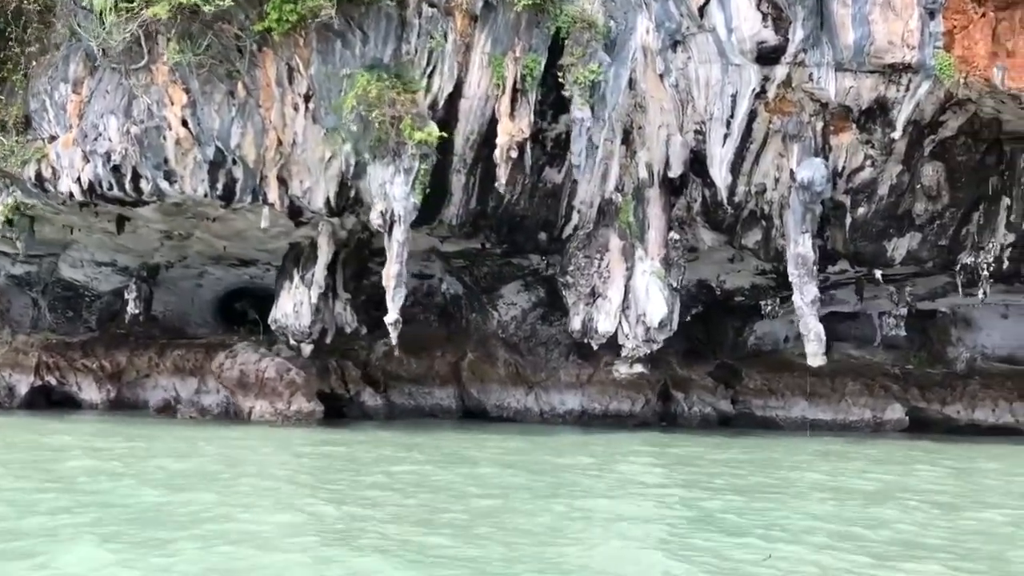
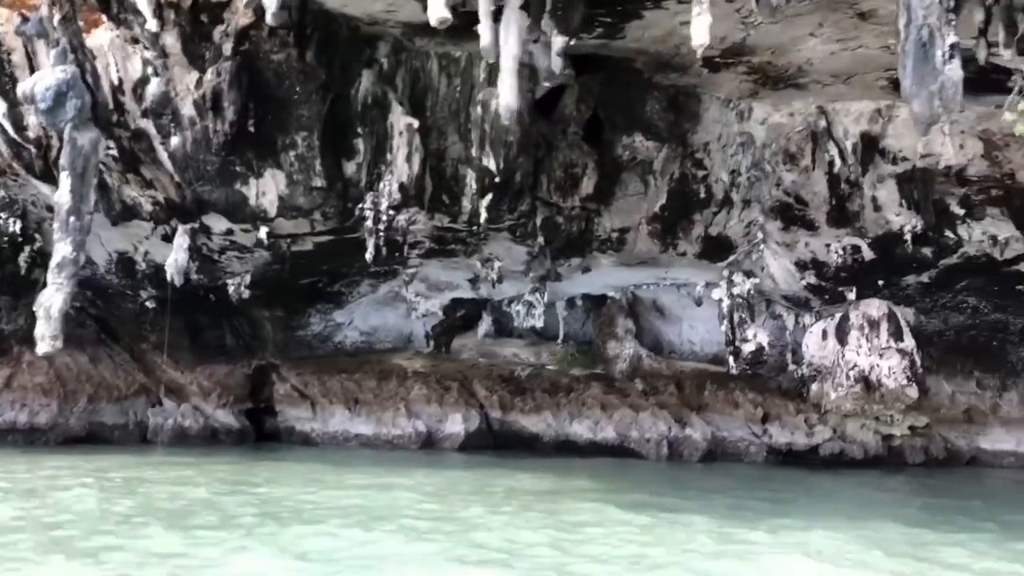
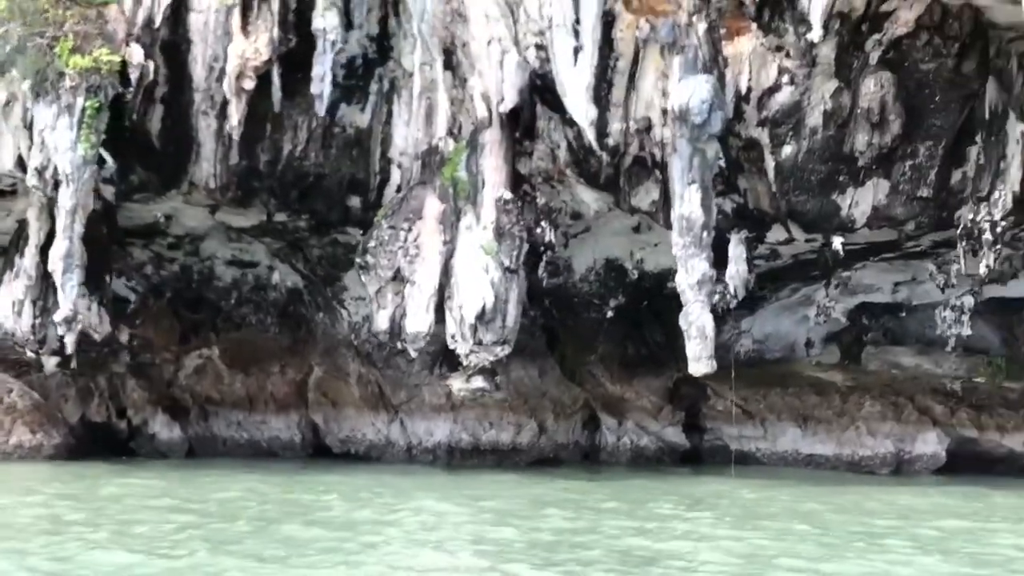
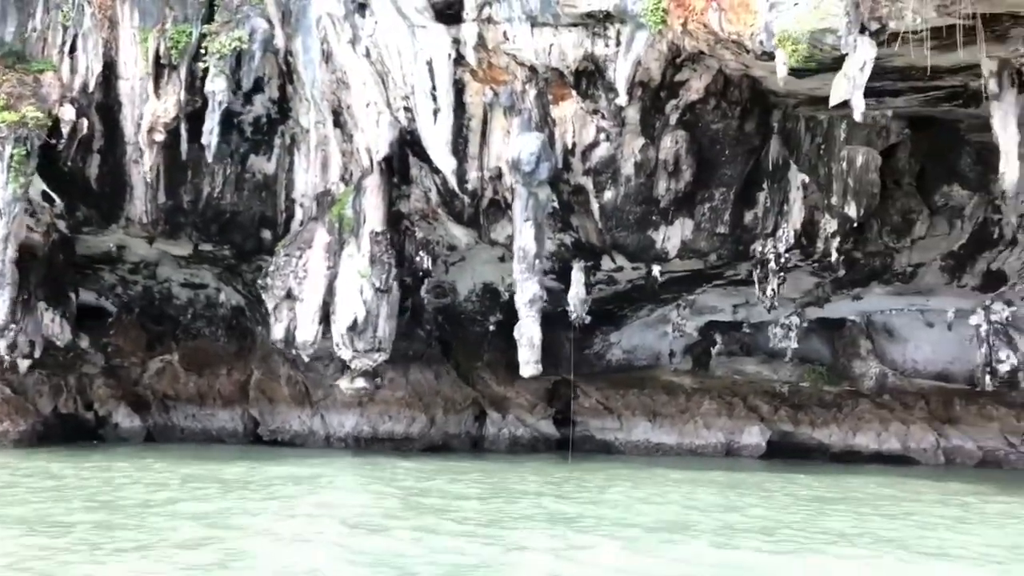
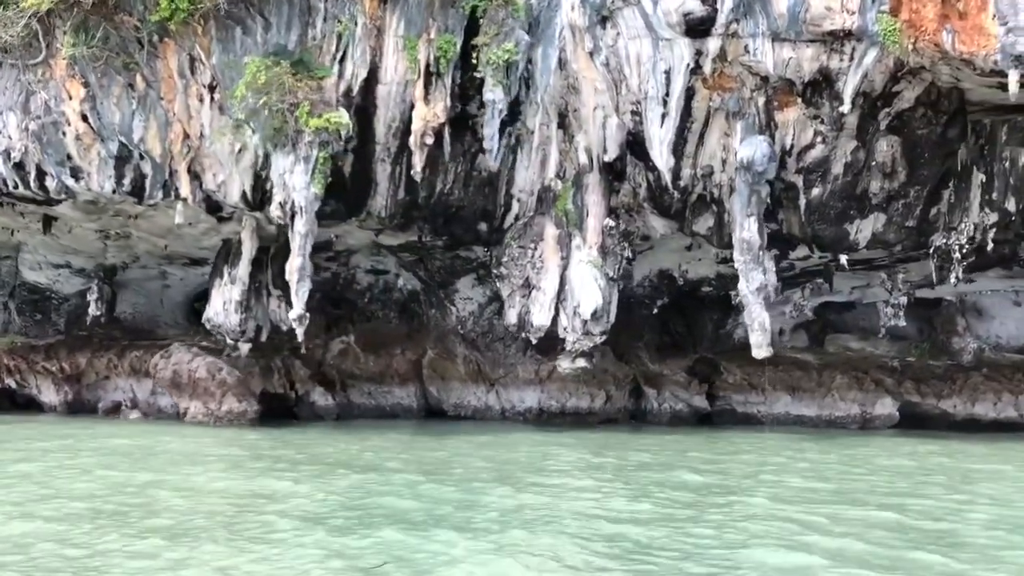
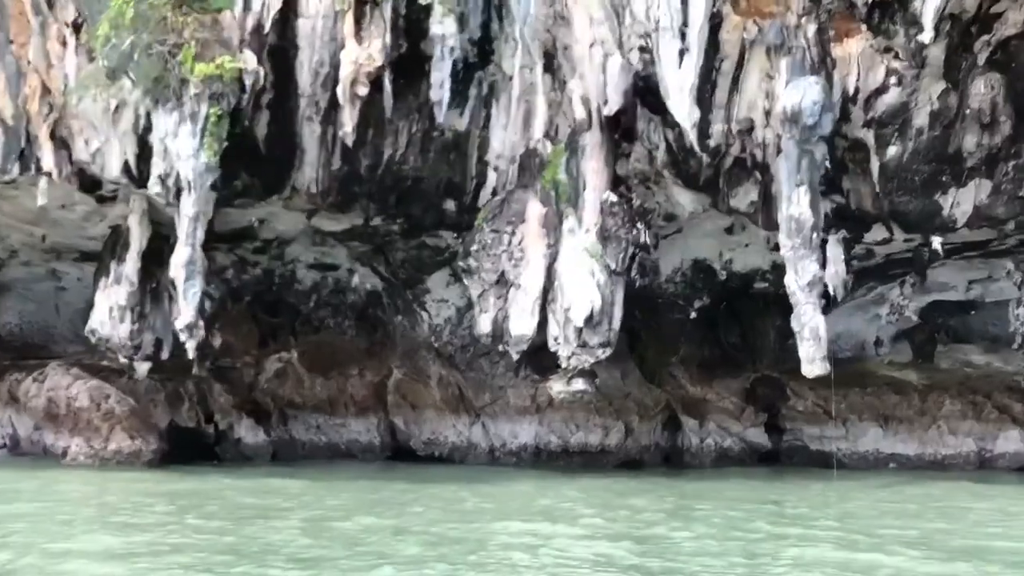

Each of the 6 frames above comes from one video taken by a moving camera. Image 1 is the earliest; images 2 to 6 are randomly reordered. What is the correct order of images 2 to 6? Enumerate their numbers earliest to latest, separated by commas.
5, 6, 3, 4, 2
